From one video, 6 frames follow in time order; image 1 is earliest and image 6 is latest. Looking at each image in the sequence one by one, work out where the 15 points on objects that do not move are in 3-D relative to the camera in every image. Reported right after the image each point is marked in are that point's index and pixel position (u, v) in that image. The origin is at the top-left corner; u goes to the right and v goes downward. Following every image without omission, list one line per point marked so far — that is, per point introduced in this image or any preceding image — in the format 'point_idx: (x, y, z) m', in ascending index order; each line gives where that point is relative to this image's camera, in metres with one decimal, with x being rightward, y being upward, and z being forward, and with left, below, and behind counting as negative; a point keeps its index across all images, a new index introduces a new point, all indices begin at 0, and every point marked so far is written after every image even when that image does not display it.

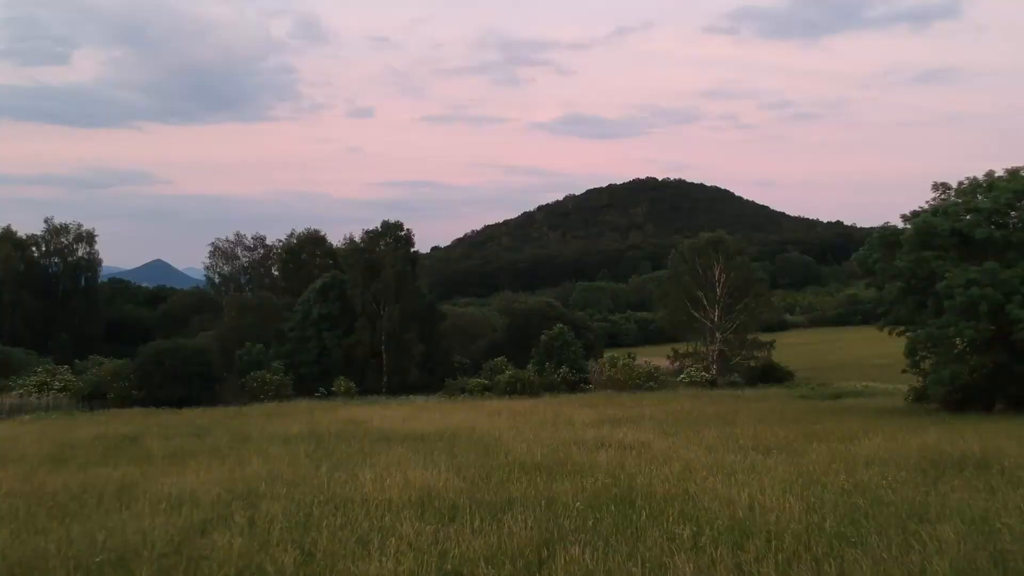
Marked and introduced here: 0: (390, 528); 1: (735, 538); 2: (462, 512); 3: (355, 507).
0: (-0.9, -1.7, +4.6) m
1: (+1.5, -1.7, +4.3) m
2: (-0.4, -1.8, +5.0) m
3: (-1.3, -1.8, +5.3) m
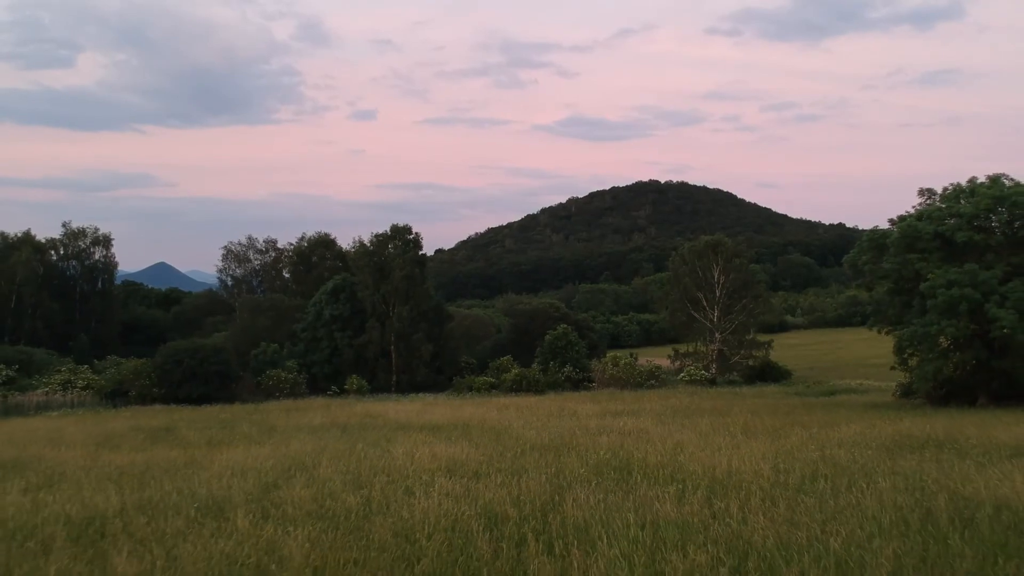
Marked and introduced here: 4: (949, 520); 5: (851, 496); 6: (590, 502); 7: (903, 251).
0: (-0.7, -1.7, +5.6) m
1: (+1.7, -1.6, +5.3) m
2: (-0.3, -1.7, +6.0) m
3: (-1.2, -1.8, +6.3) m
4: (+2.8, -1.5, +4.1) m
5: (+2.6, -1.6, +4.9) m
6: (+0.6, -1.6, +4.8) m
7: (+10.7, +1.0, +17.8) m
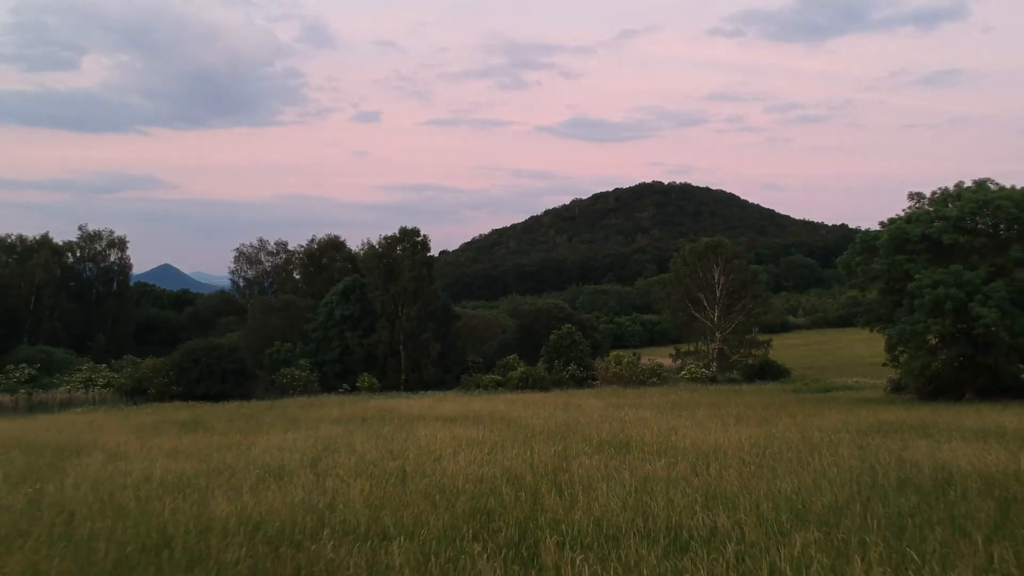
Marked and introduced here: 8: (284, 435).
0: (-0.6, -1.7, +6.5) m
1: (+1.8, -1.6, +6.2) m
2: (-0.1, -1.7, +6.9) m
3: (-1.0, -1.8, +7.2) m
4: (+3.0, -1.5, +5.0) m
5: (+2.7, -1.5, +5.7) m
6: (+0.7, -1.6, +5.7) m
7: (+11.0, +1.0, +18.6) m
8: (-3.7, -2.4, +10.3) m
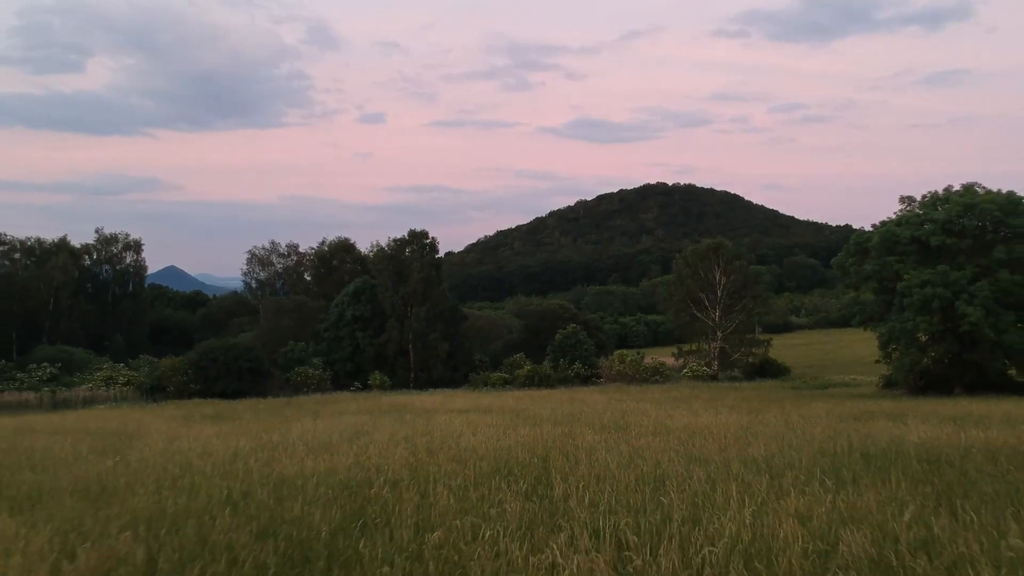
0: (-0.5, -1.7, +7.4) m
1: (+1.9, -1.6, +7.0) m
2: (0.0, -1.7, +7.9) m
3: (-0.9, -1.8, +8.1) m
4: (+3.1, -1.5, +5.9) m
5: (+2.8, -1.5, +6.6) m
6: (+0.9, -1.6, +6.6) m
7: (+11.2, +1.0, +19.5) m
8: (-3.5, -2.4, +11.3) m
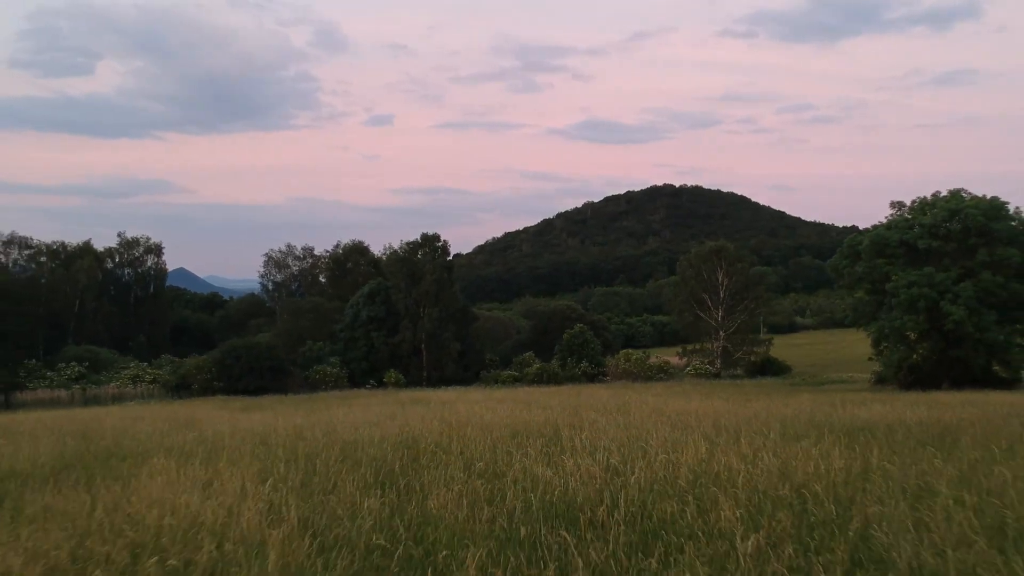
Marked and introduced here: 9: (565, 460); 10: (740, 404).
0: (-0.3, -1.7, +8.6) m
1: (+2.1, -1.6, +8.2) m
2: (+0.2, -1.7, +9.1) m
3: (-0.7, -1.8, +9.3) m
4: (+3.3, -1.5, +7.1) m
5: (+3.0, -1.5, +7.8) m
6: (+1.0, -1.6, +7.8) m
7: (+11.5, +1.0, +20.6) m
8: (-3.3, -2.4, +12.5) m
9: (+0.3, -1.1, +4.1) m
10: (+4.0, -2.0, +11.2) m
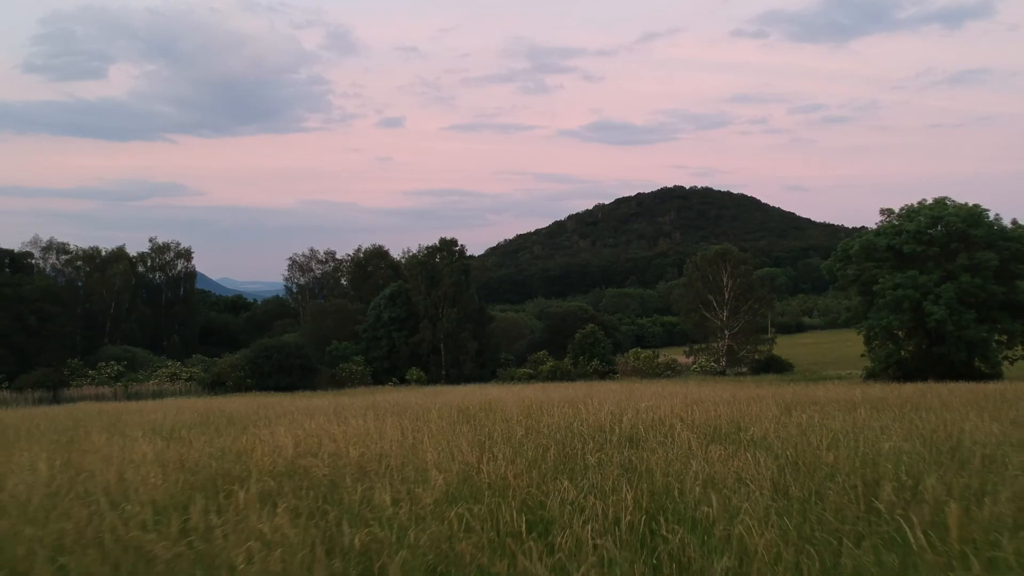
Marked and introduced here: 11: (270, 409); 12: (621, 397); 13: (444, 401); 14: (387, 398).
0: (+0.1, -1.8, +10.4) m
1: (+2.5, -1.7, +10.0) m
2: (+0.6, -1.8, +10.8) m
3: (-0.3, -1.9, +11.1) m
4: (+3.6, -1.5, +8.8) m
5: (+3.4, -1.6, +9.6) m
6: (+1.4, -1.6, +9.6) m
7: (+12.1, +0.9, +22.2) m
8: (-2.8, -2.5, +14.4) m
9: (+0.6, -1.2, +5.9) m
10: (+4.4, -2.1, +12.9) m
11: (-3.7, -1.9, +10.0) m
12: (+1.6, -1.7, +10.3) m
13: (-1.0, -1.8, +10.2) m
14: (-2.4, -2.1, +11.9) m
